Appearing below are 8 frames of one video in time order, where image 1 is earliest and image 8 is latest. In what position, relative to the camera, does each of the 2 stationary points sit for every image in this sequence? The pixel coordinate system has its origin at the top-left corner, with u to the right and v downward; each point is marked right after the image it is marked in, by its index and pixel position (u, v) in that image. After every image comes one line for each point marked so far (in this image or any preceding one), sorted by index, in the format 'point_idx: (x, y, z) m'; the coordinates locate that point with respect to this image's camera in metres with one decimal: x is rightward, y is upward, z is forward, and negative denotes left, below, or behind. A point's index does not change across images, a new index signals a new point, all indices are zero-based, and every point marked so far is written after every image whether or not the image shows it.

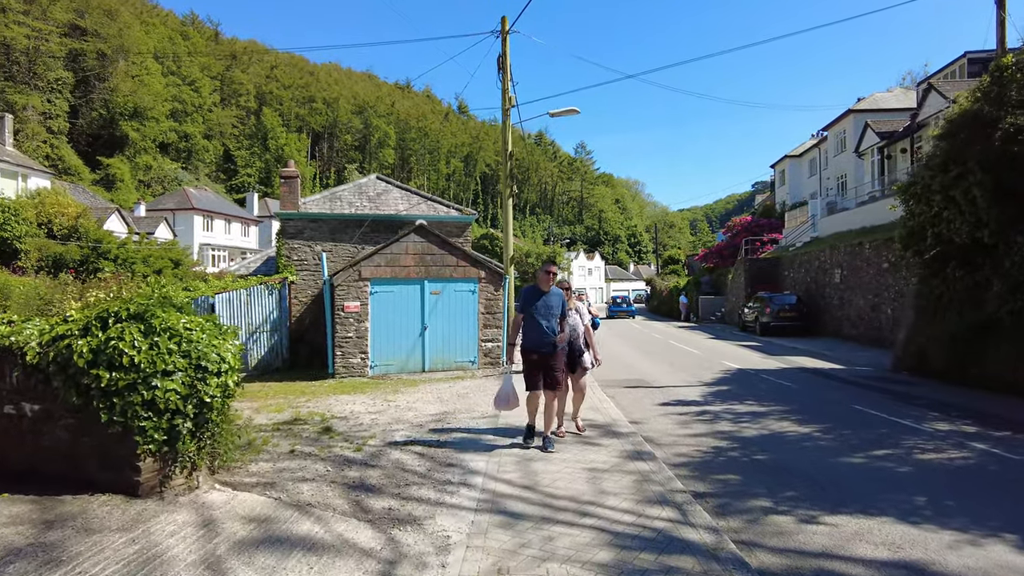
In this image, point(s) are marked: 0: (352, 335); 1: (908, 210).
0: (-3.2, -1.0, +13.1) m
1: (+7.9, +1.6, +13.0) m
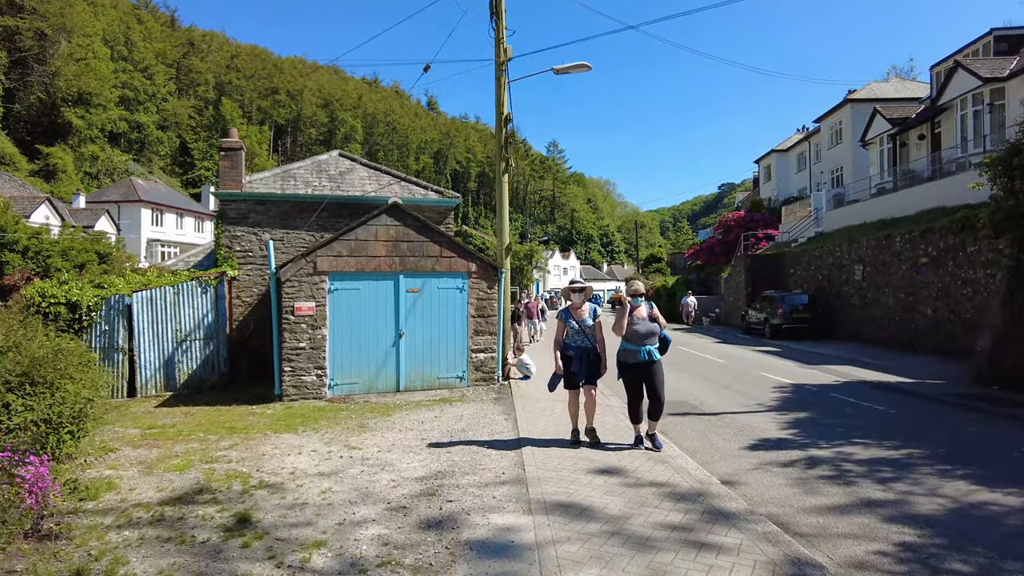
0: (-3.2, -0.9, +10.2) m
1: (+7.9, +1.6, +10.6) m
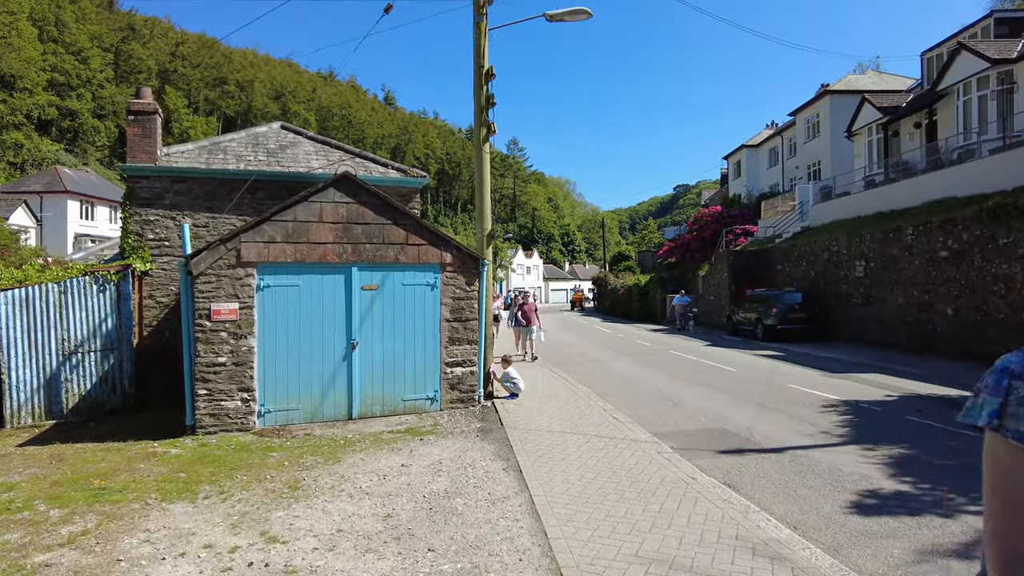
0: (-3.4, -0.9, +7.7) m
1: (+7.7, +1.7, +8.8) m
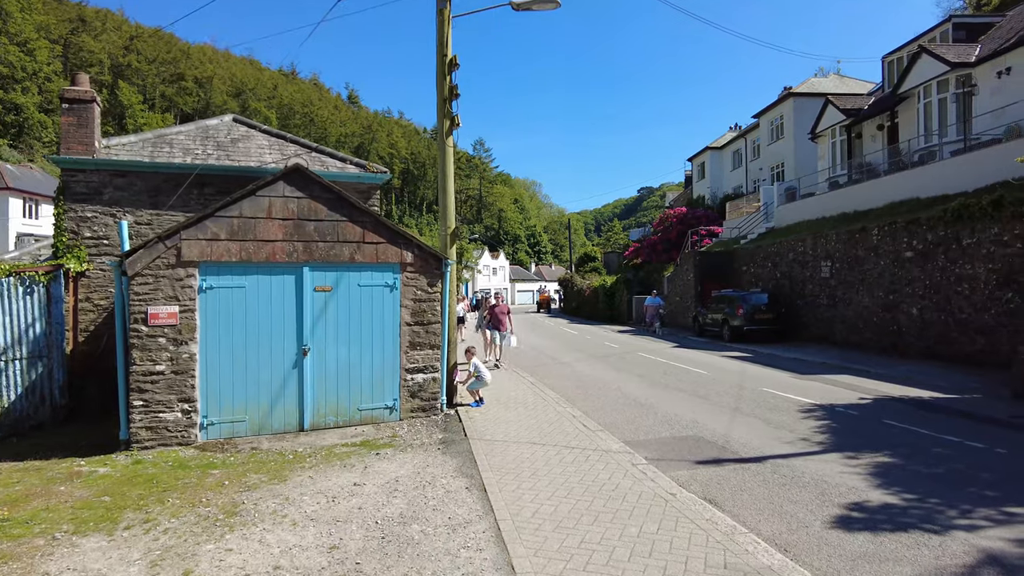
0: (-3.8, -0.9, +7.1) m
1: (+7.3, +1.7, +8.7) m
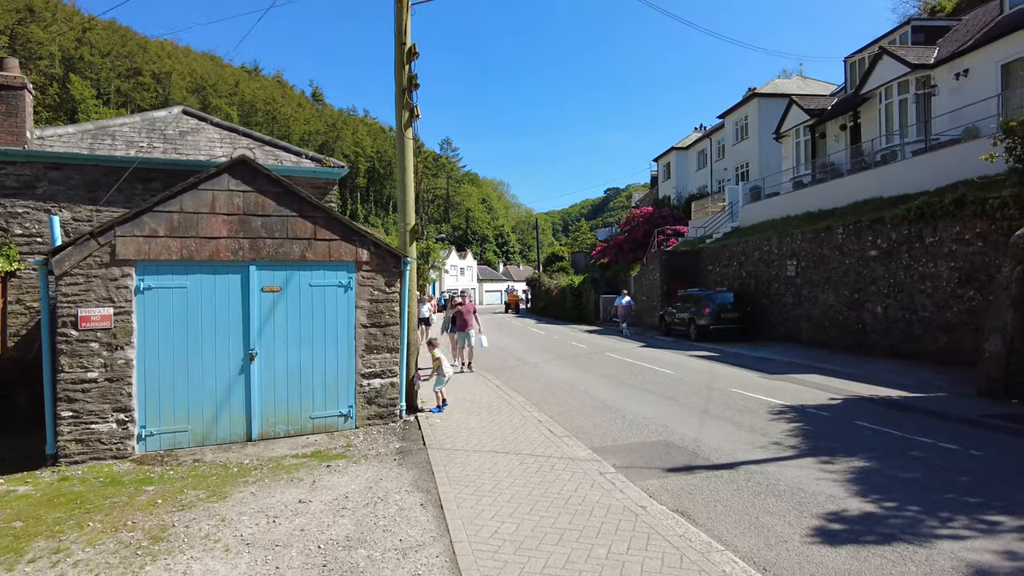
0: (-4.2, -0.9, +6.5) m
1: (+6.8, +1.7, +8.7) m
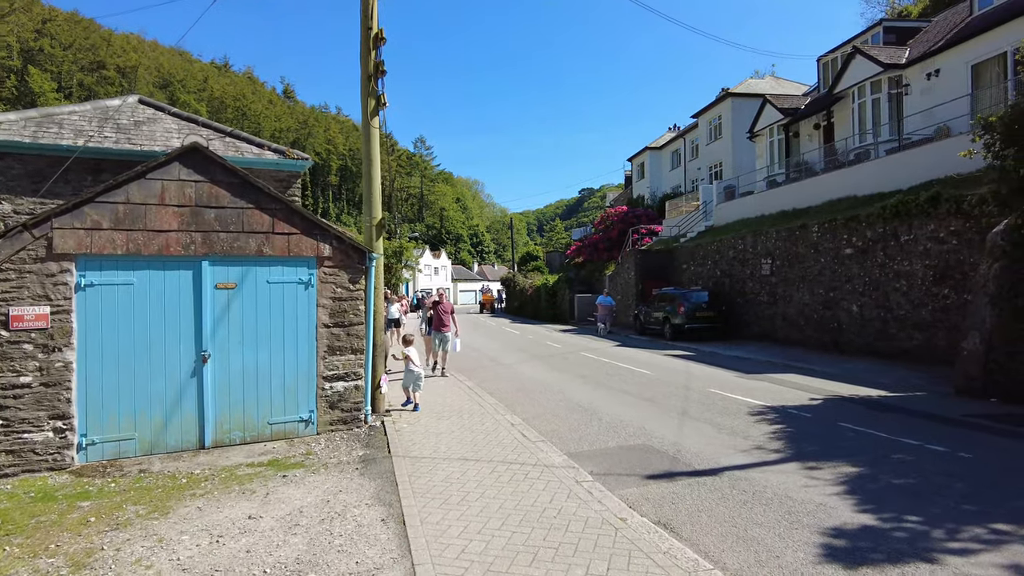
0: (-4.4, -0.9, +6.0) m
1: (+6.4, +1.7, +8.6) m
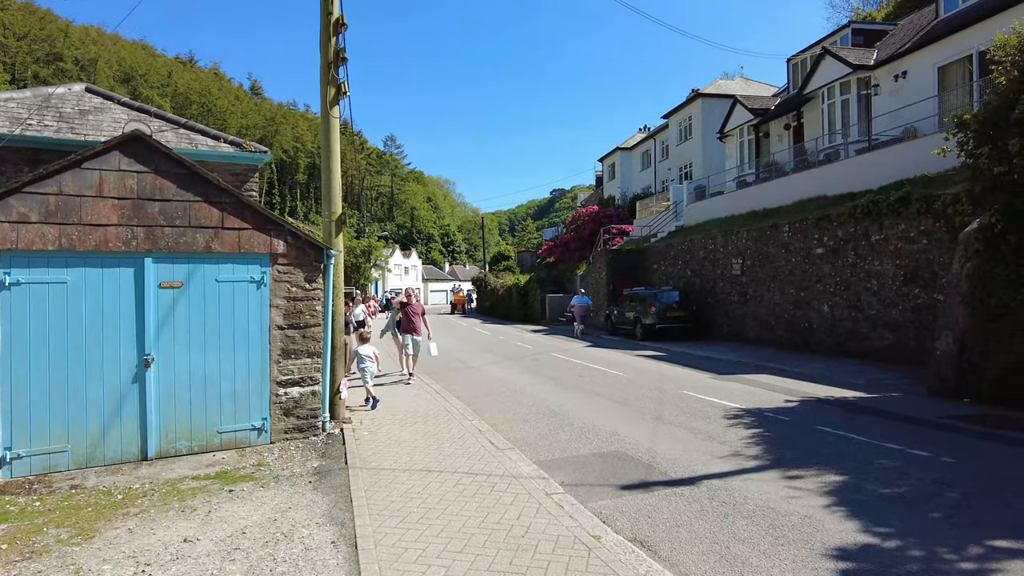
0: (-4.7, -0.9, +5.5) m
1: (+6.0, +1.7, +8.5) m
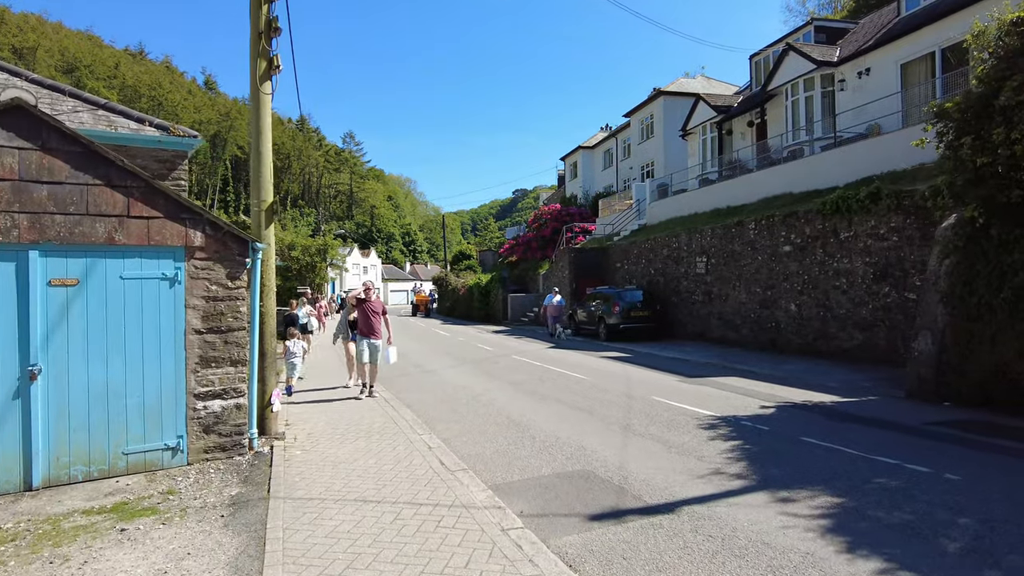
0: (-5.0, -0.8, +4.4) m
1: (+5.5, +1.8, +8.1) m
